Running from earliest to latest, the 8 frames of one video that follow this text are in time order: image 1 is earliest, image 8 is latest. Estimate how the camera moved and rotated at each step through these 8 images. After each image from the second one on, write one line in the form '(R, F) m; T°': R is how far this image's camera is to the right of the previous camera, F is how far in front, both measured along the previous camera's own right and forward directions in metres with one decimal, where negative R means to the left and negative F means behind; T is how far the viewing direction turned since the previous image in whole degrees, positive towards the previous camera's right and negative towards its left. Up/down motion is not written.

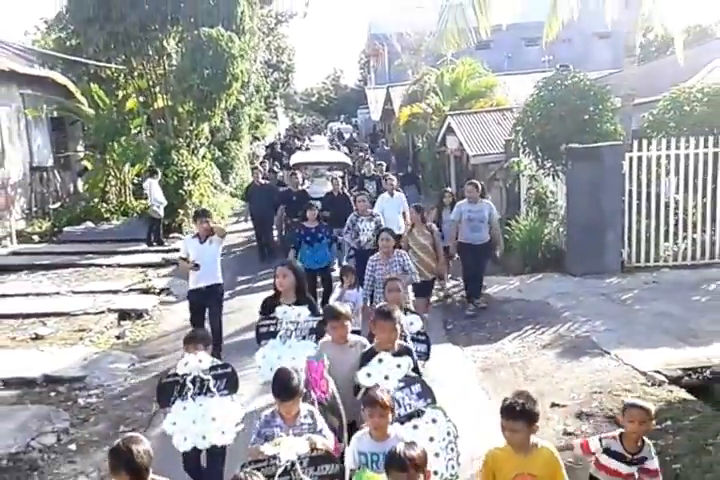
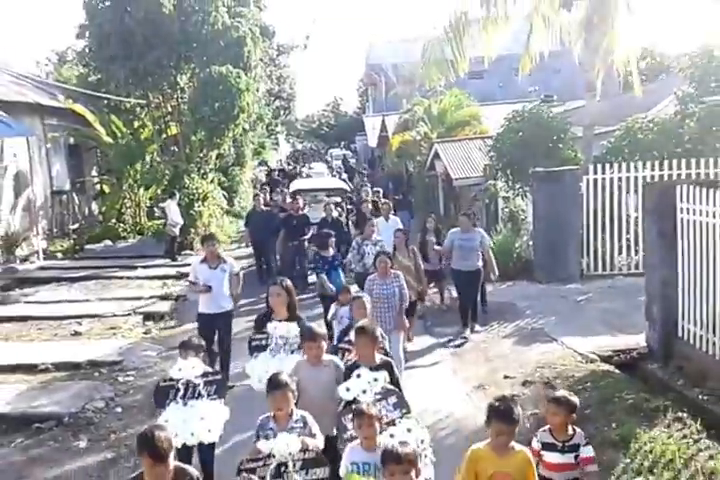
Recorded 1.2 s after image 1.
(+0.2, -2.0) m; 0°
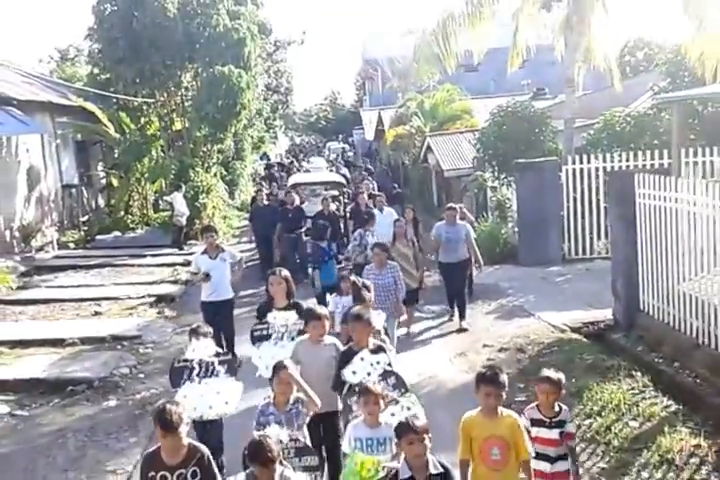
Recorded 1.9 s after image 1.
(+0.1, -1.2) m; 0°
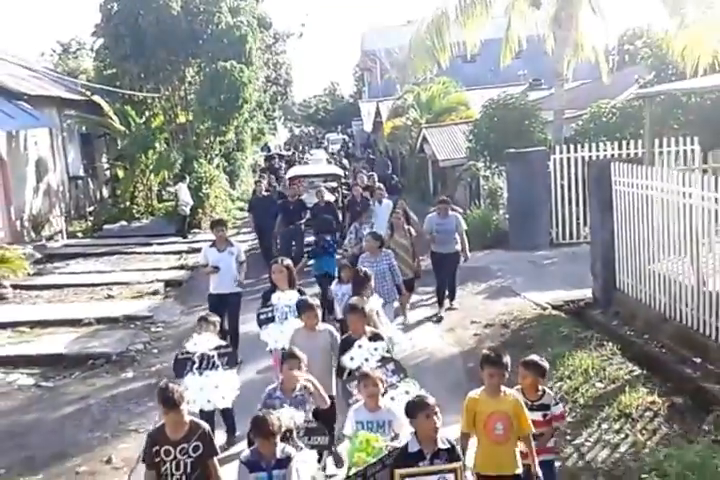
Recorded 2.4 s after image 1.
(+0.1, -0.8) m; 0°
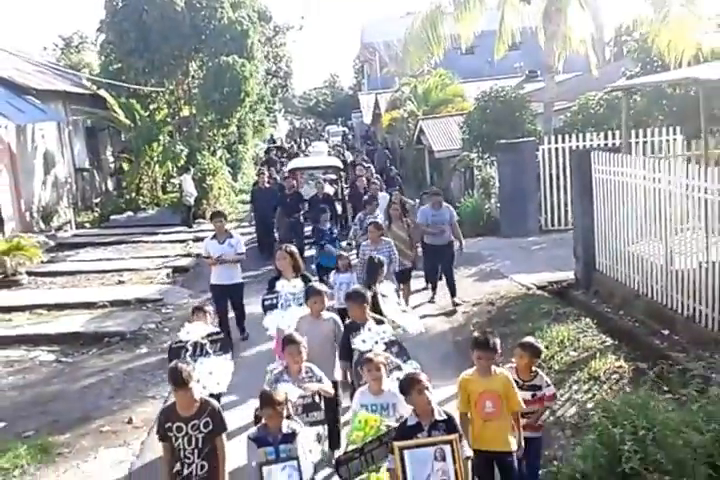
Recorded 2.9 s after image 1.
(+0.1, -0.8) m; 0°
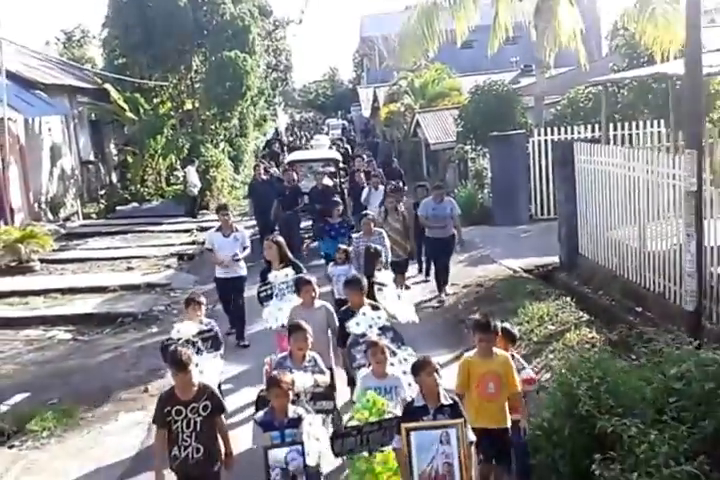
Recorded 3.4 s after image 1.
(+0.1, -0.8) m; 0°
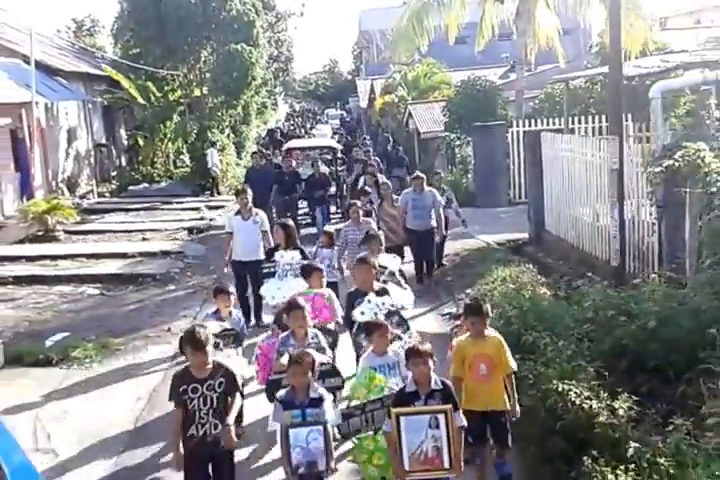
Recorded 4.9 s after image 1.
(+0.1, -1.8) m; 0°
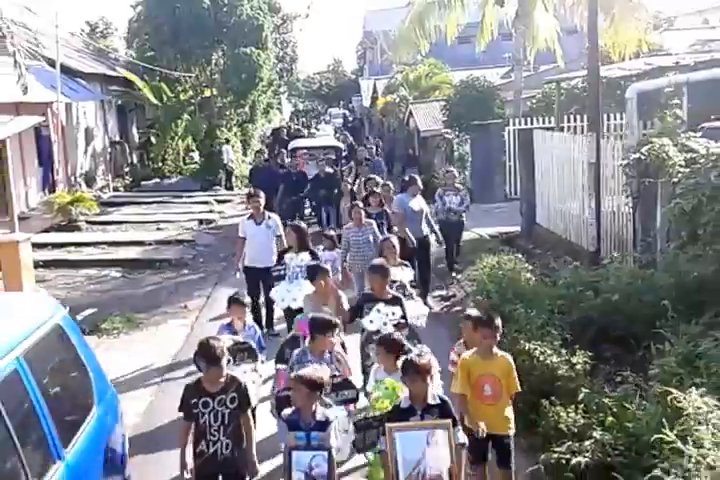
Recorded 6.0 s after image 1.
(+0.1, -0.9) m; 0°
